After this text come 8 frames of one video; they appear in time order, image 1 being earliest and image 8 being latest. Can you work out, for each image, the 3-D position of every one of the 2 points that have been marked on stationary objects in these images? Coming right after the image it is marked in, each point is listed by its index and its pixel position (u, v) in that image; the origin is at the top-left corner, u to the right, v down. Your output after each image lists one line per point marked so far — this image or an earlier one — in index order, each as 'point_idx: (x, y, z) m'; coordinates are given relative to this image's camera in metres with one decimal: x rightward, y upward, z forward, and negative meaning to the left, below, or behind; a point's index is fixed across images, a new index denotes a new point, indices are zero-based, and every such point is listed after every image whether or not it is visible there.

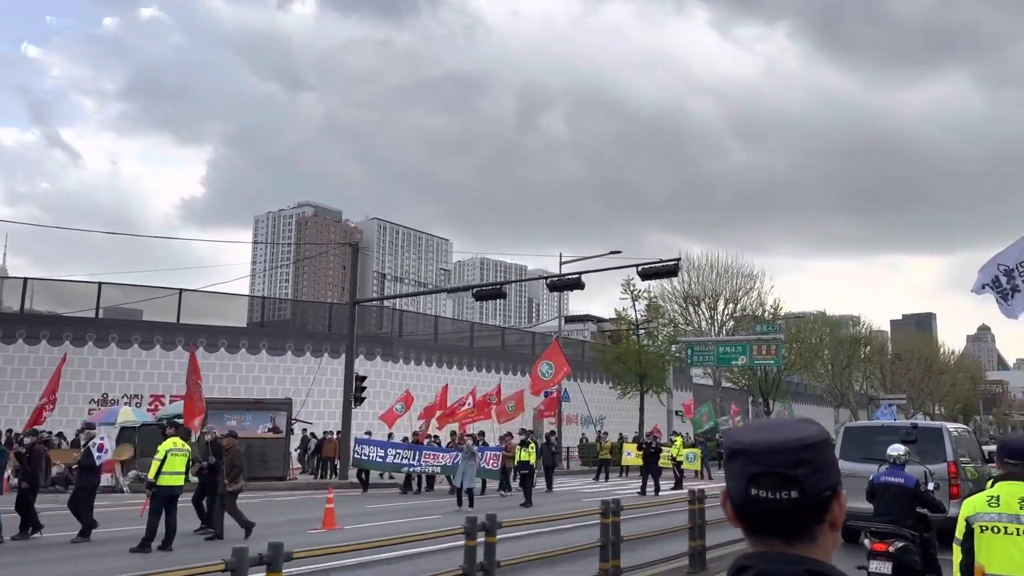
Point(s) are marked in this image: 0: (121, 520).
0: (-8.5, -5.0, +18.4) m
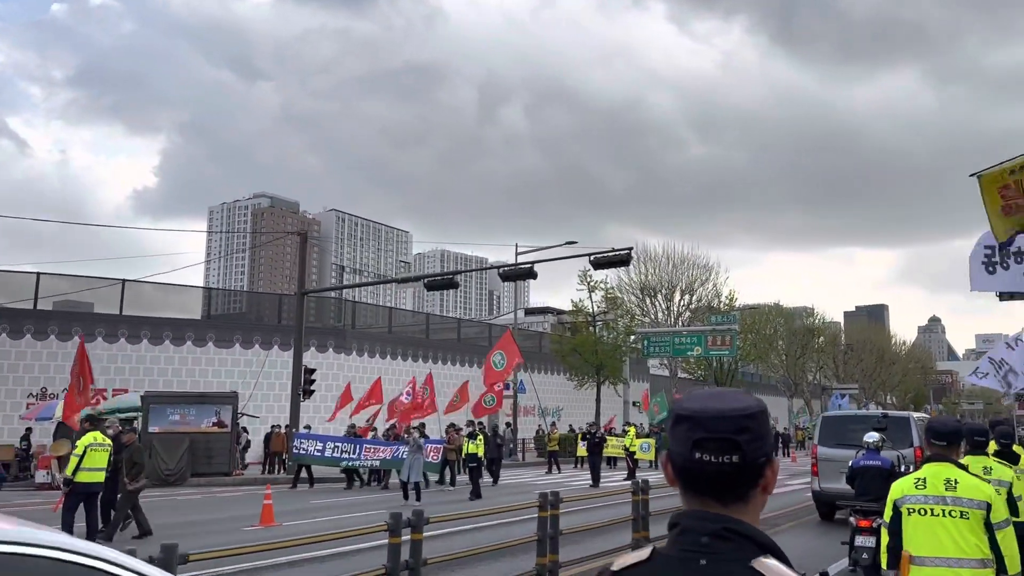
0: (-9.6, -4.7, +17.6) m
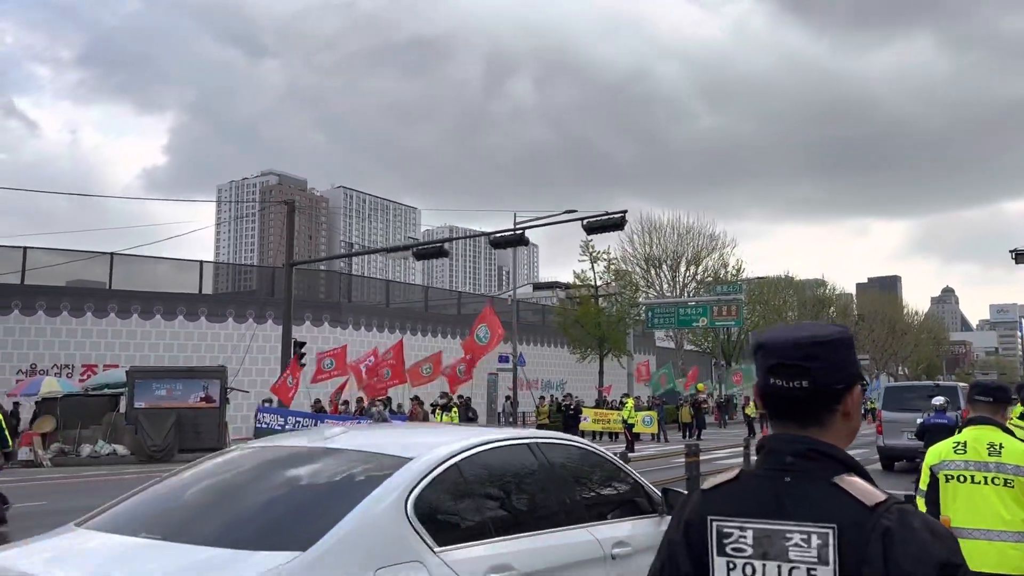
0: (-9.9, -4.1, +17.0) m
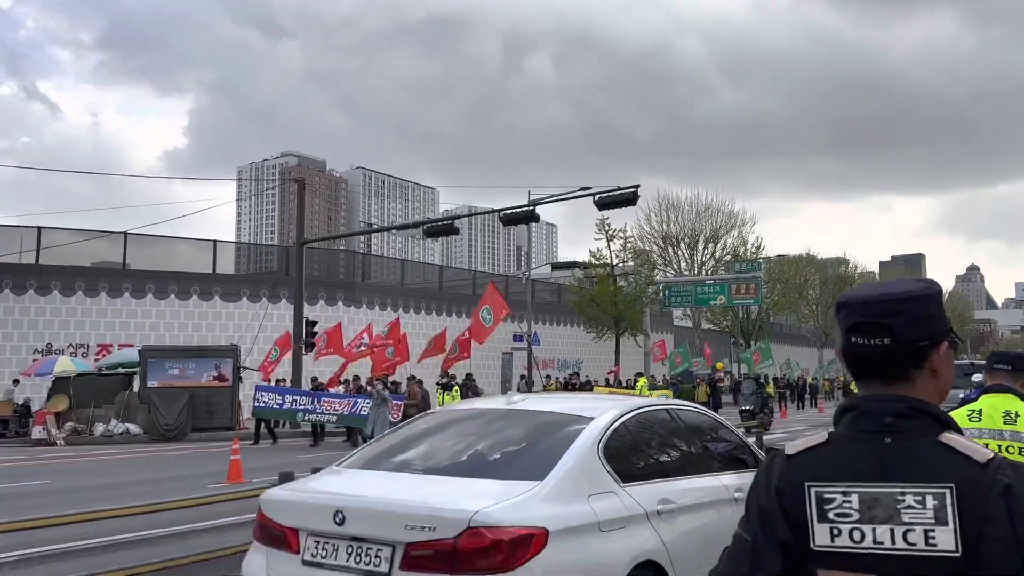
0: (-9.8, -3.7, +16.9) m
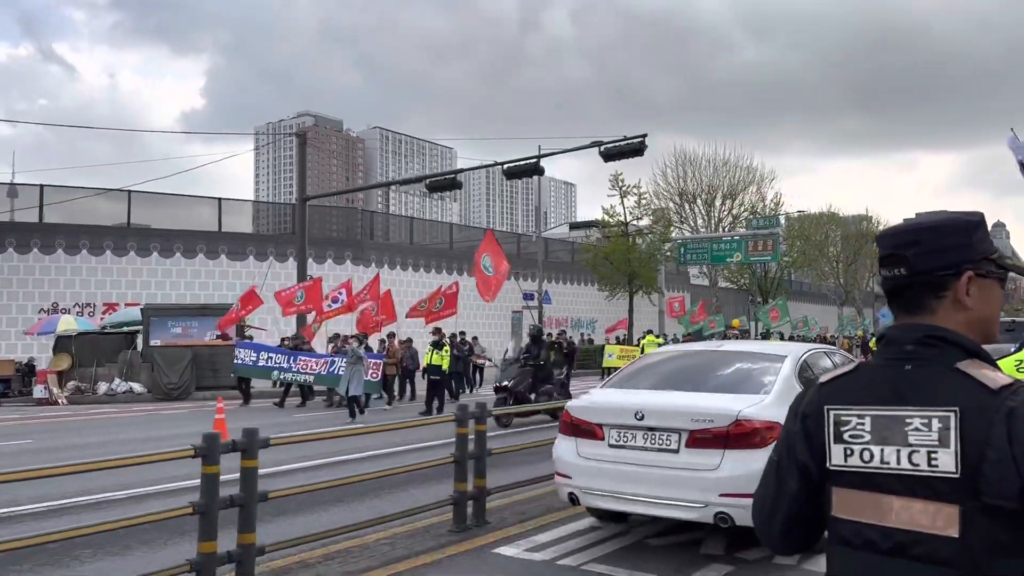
0: (-9.8, -2.8, +16.6) m
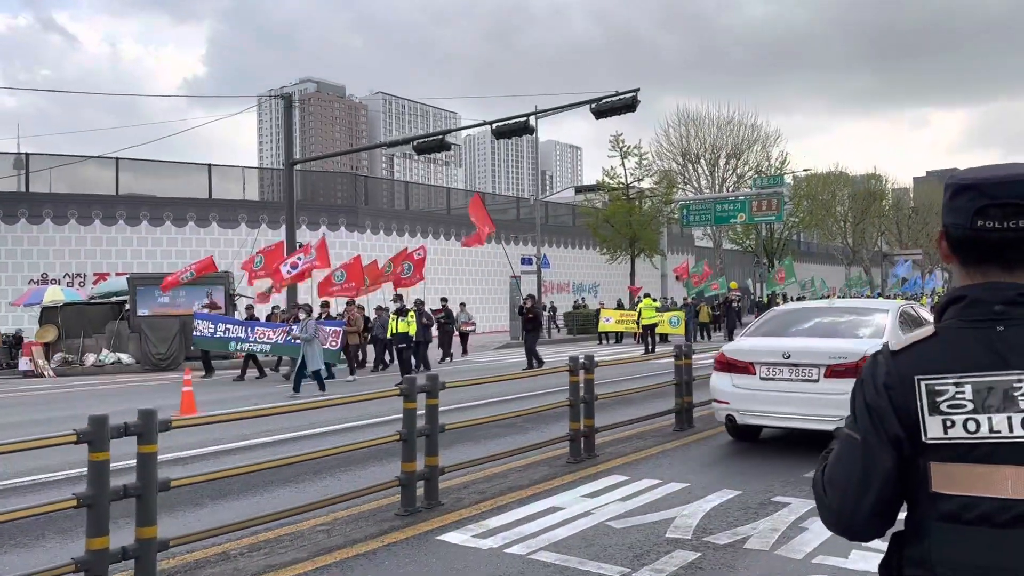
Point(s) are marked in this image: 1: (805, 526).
0: (-10.0, -2.2, +16.2) m
1: (+2.1, -1.7, +5.9) m
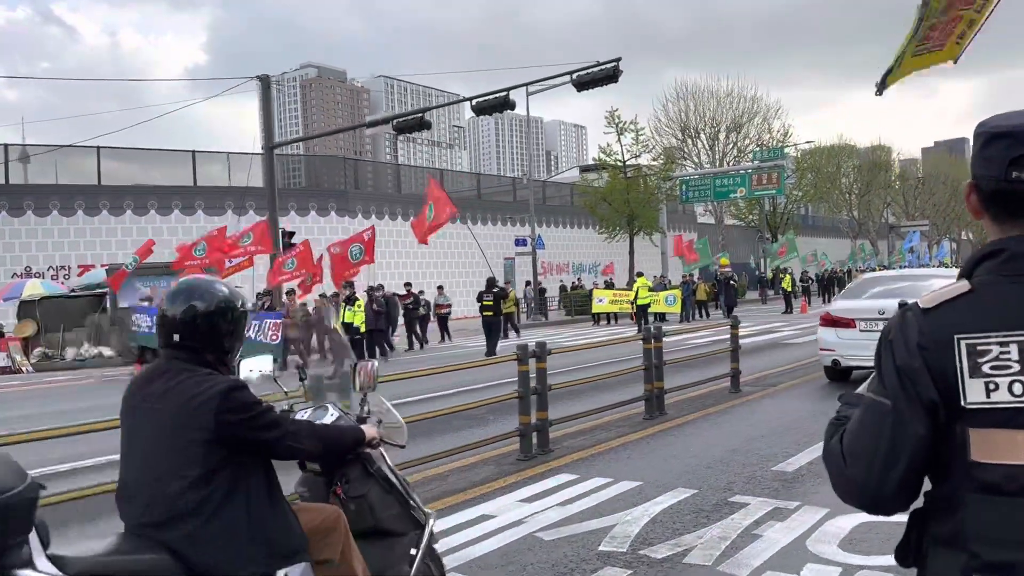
0: (-10.4, -2.2, +15.6) m
1: (+1.5, -1.5, +5.2) m
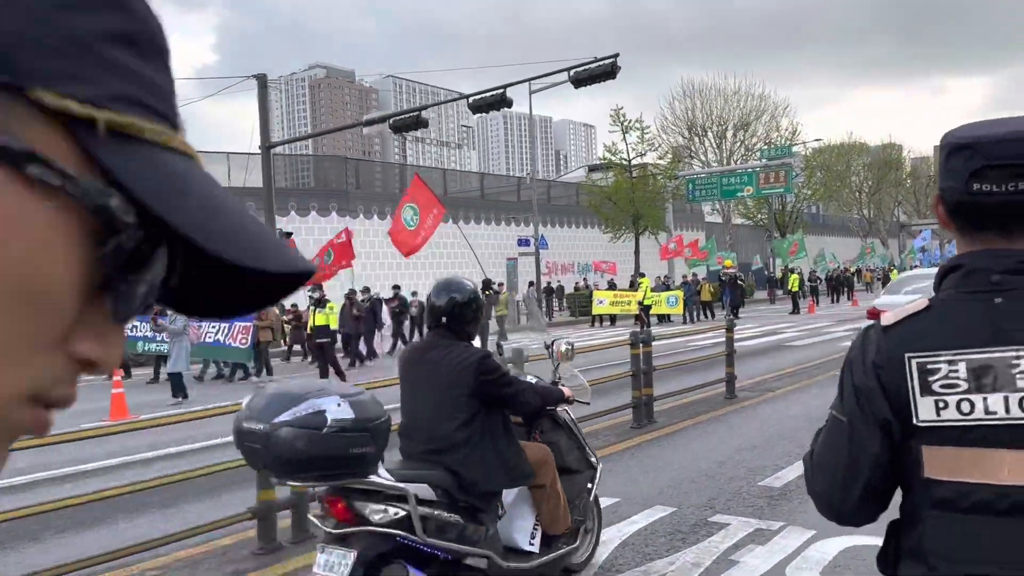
0: (-10.5, -2.2, +15.4) m
1: (+1.3, -1.5, +4.8) m
